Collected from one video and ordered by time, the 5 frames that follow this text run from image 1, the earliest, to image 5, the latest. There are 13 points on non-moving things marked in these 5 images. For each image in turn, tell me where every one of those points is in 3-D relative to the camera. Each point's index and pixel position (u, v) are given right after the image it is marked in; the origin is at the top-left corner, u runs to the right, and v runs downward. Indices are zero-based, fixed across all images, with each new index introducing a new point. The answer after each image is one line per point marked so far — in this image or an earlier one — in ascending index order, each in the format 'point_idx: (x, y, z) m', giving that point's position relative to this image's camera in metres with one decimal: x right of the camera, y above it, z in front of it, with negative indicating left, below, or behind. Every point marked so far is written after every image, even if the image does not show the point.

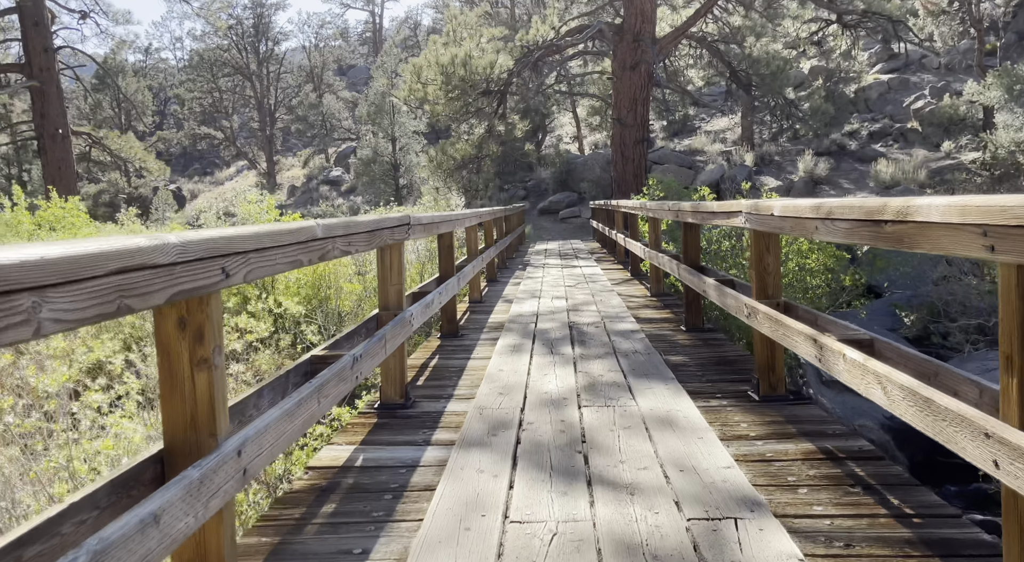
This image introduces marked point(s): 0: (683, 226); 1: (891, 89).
0: (+0.9, +0.3, +3.2) m
1: (+9.6, +4.9, +16.3) m
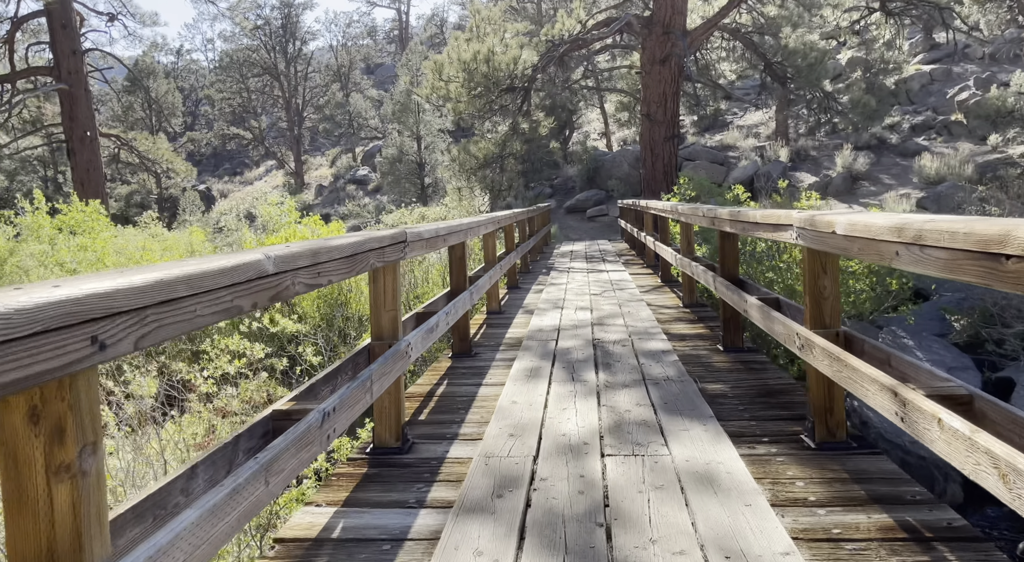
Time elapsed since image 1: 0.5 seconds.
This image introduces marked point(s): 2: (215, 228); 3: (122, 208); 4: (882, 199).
0: (+0.9, +0.2, +2.9) m
1: (+10.3, +4.9, +15.5) m
2: (-4.6, +0.8, +9.6) m
3: (-12.0, +2.3, +19.6) m
4: (+6.3, +1.4, +10.8) m
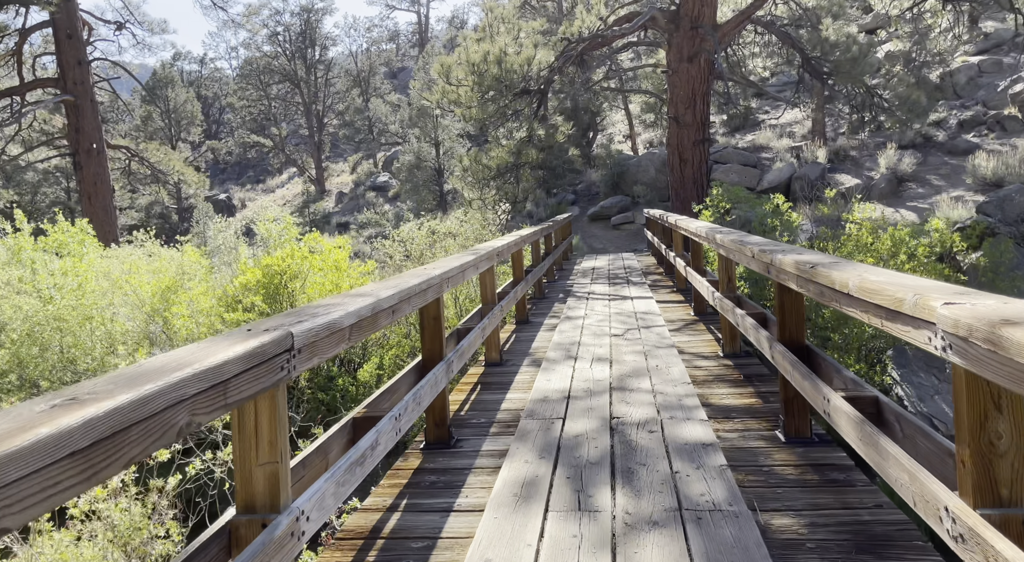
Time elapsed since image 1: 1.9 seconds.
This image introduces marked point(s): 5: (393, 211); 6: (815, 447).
0: (+0.9, 0.0, +2.1) m
1: (+10.7, +4.7, +14.4) m
2: (-4.3, +0.5, +9.1) m
3: (-11.4, +1.9, +19.4) m
4: (+6.6, +1.2, +9.9) m
5: (-3.7, +2.2, +19.8) m
6: (+1.0, -0.5, +2.1) m
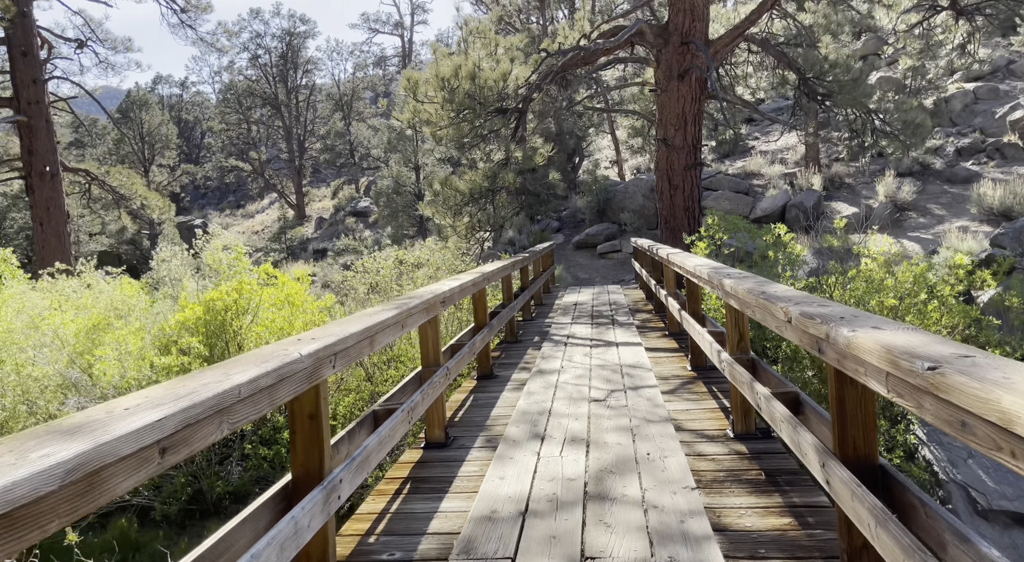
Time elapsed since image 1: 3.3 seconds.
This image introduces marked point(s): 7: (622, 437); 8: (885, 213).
0: (+0.7, -0.2, +1.4) m
1: (+10.3, +4.0, +14.0) m
2: (-4.6, +0.1, +8.3) m
3: (-11.9, +1.0, +18.5) m
4: (+6.3, +0.7, +9.3) m
5: (-4.2, +1.3, +19.0) m
6: (+0.8, -0.7, +1.3) m
7: (+0.4, -0.6, +2.6) m
8: (+6.1, +1.1, +10.3) m
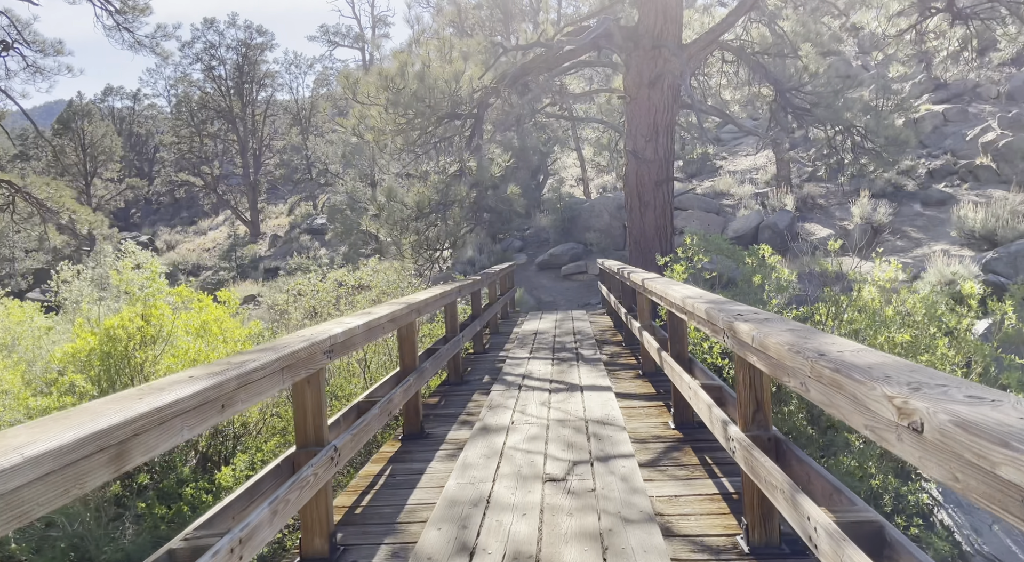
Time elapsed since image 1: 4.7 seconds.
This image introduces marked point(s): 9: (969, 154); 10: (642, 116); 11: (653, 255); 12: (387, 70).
0: (+0.5, -0.3, +0.6) m
1: (+9.5, +3.5, +13.8) m
2: (-5.2, -0.2, +7.2) m
3: (-12.9, +0.5, +17.0) m
4: (+5.7, +0.3, +8.8) m
5: (-5.3, +0.7, +18.0) m
6: (+0.6, -0.8, +0.5) m
7: (+0.2, -0.7, +1.7) m
8: (+5.4, +0.7, +9.8) m
9: (+9.1, +2.5, +12.6) m
10: (+1.4, +1.8, +6.9) m
11: (+1.6, +0.3, +7.1) m
12: (-1.4, +2.4, +7.0) m
